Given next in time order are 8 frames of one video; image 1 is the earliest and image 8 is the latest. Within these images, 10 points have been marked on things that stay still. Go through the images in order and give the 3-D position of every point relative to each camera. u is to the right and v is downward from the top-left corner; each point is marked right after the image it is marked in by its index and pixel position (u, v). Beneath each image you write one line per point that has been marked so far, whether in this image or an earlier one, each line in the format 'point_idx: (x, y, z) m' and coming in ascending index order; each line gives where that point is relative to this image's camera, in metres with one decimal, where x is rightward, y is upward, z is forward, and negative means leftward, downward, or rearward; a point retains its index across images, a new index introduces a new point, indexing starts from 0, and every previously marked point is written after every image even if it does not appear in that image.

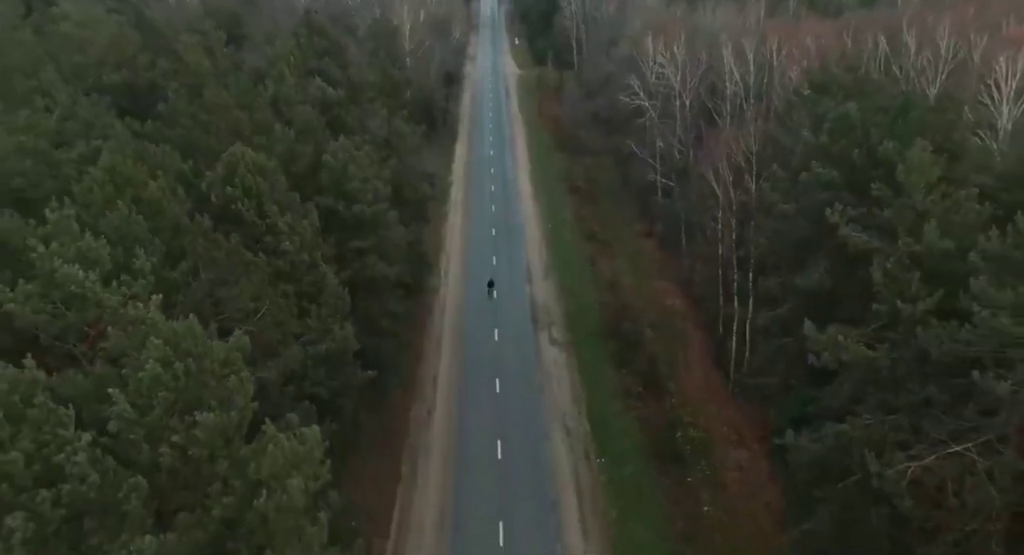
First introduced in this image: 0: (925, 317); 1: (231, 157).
0: (+9.0, -0.9, +15.5) m
1: (-7.0, +2.8, +17.3) m
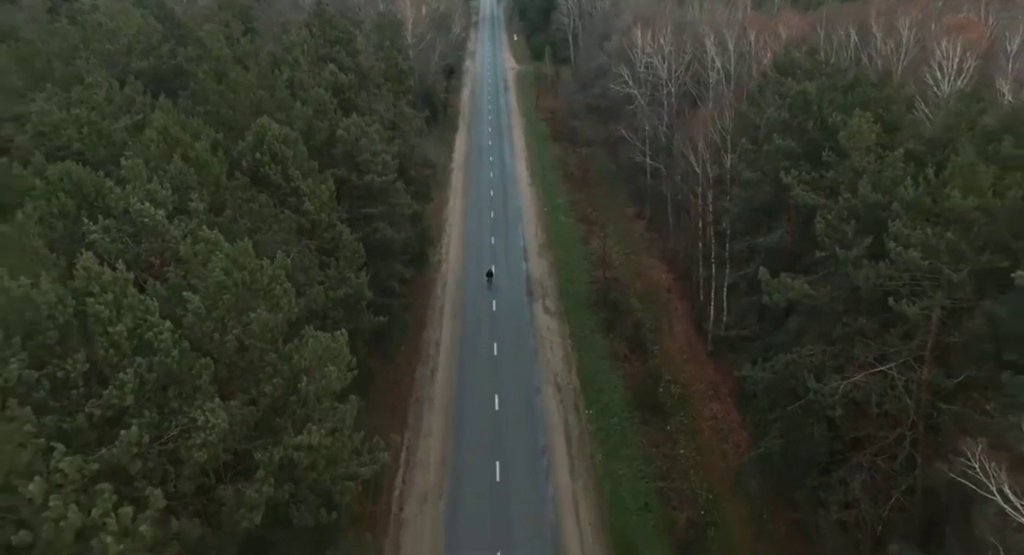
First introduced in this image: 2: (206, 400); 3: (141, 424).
0: (+8.8, +0.4, +18.2) m
1: (-7.2, +4.1, +20.0) m
2: (-5.2, -2.1, +12.0) m
3: (-5.6, -2.2, +10.9) m
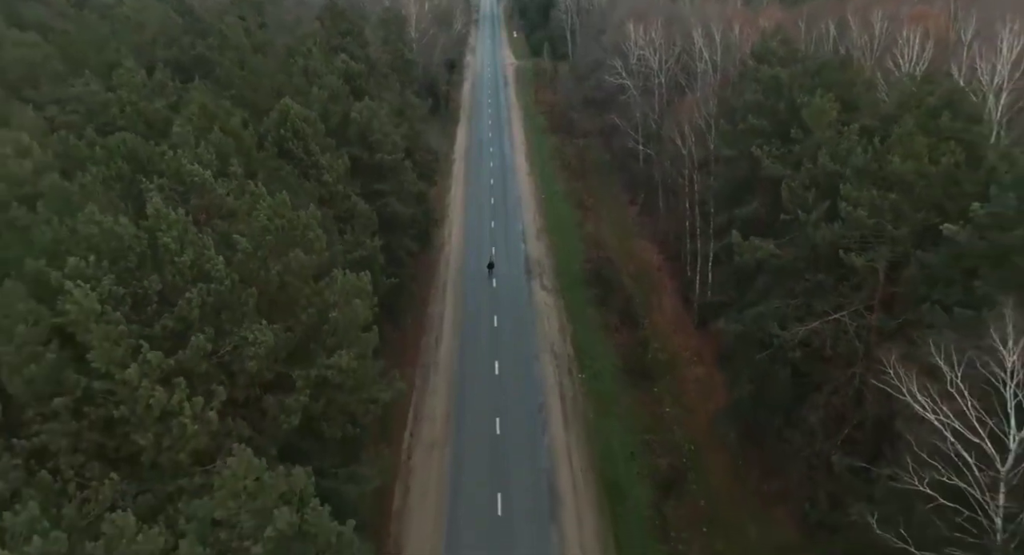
0: (+8.8, +1.6, +20.6) m
1: (-7.3, +5.3, +22.4) m
2: (-5.2, -0.9, +14.4) m
3: (-5.7, -1.1, +13.3) m
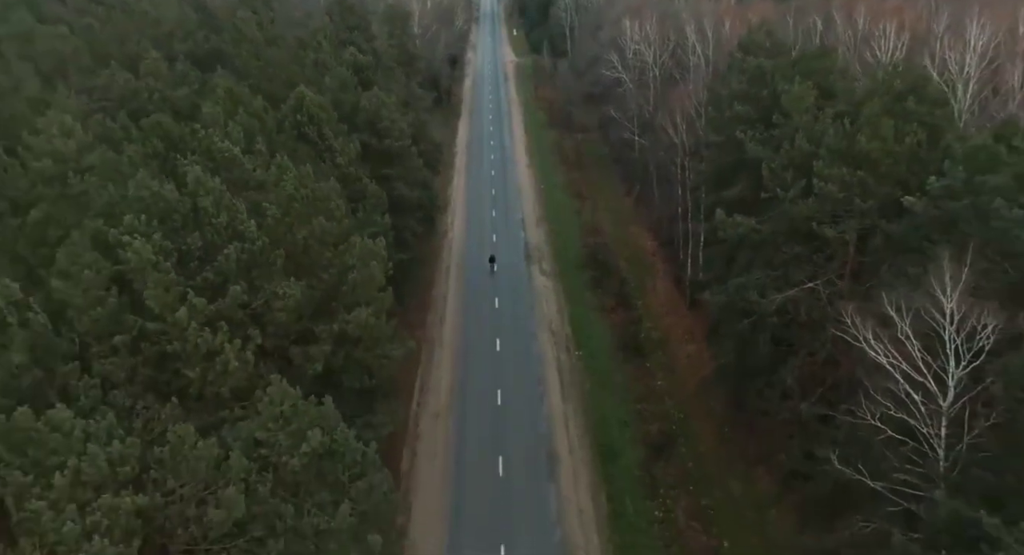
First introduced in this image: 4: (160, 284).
0: (+8.8, +2.5, +22.3) m
1: (-7.2, +6.2, +24.1) m
2: (-5.2, 0.0, +16.1) m
3: (-5.7, -0.2, +15.0) m
4: (-6.6, -0.2, +13.4) m
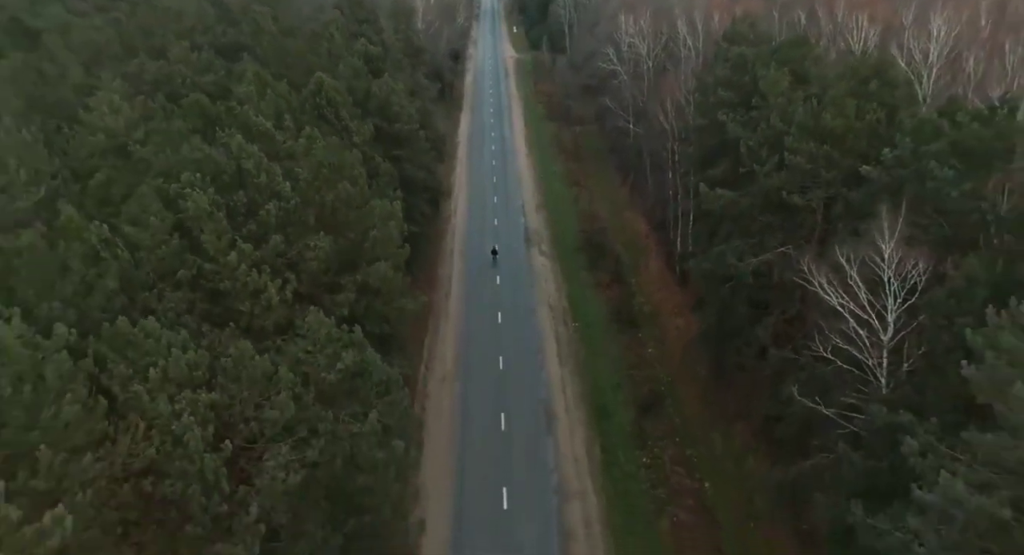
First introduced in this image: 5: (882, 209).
0: (+8.8, +3.7, +24.7) m
1: (-7.2, +7.4, +26.5) m
2: (-5.2, +1.1, +18.5) m
3: (-5.6, +0.9, +17.4) m
4: (-6.6, +1.0, +15.8) m
5: (+9.4, +1.9, +18.5) m
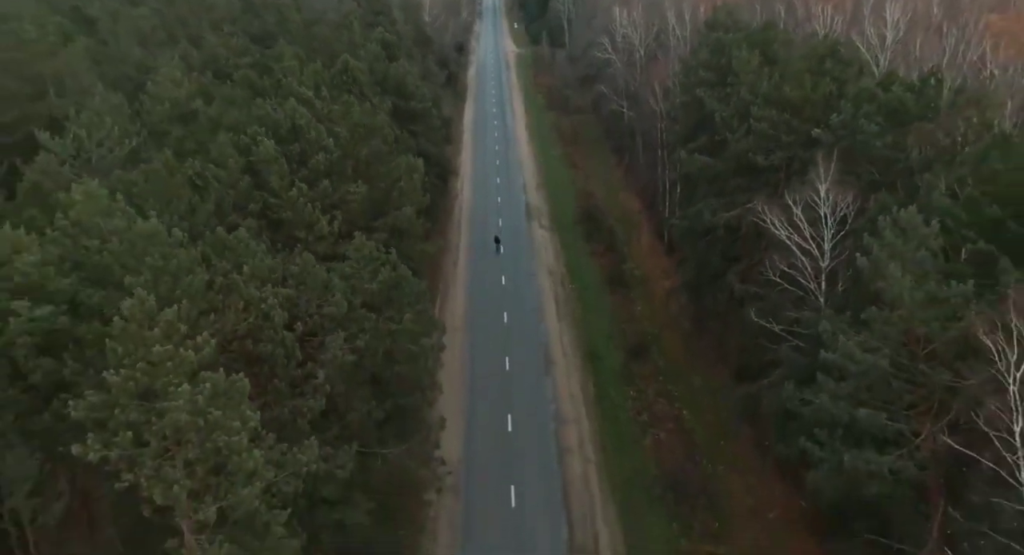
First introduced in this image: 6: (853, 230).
0: (+9.0, +5.5, +28.5) m
1: (-7.1, +9.2, +30.2) m
2: (-5.0, +3.0, +22.3) m
3: (-5.5, +2.8, +21.2) m
4: (-6.4, +2.8, +19.6) m
5: (+9.6, +3.8, +22.3) m
6: (+9.4, +1.3, +19.7) m
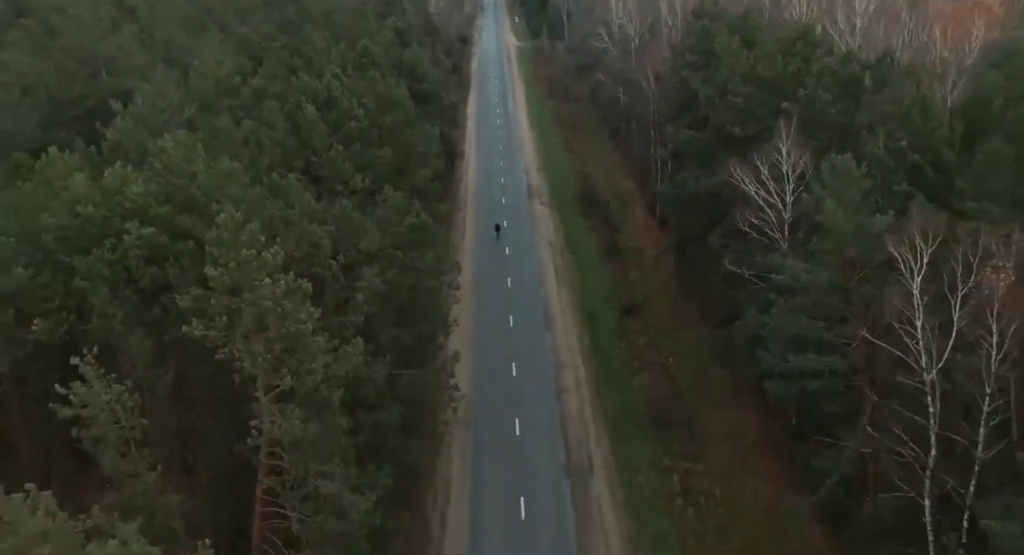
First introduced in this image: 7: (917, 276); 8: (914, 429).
0: (+9.2, +7.3, +31.8) m
1: (-6.9, +11.0, +33.6) m
2: (-4.9, +4.7, +25.6) m
3: (-5.3, +4.5, +24.5) m
4: (-6.3, +4.5, +22.9) m
5: (+9.7, +5.5, +25.6) m
6: (+9.6, +3.0, +23.0) m
7: (+9.0, 0.0, +15.9) m
8: (+9.3, -3.5, +16.5) m
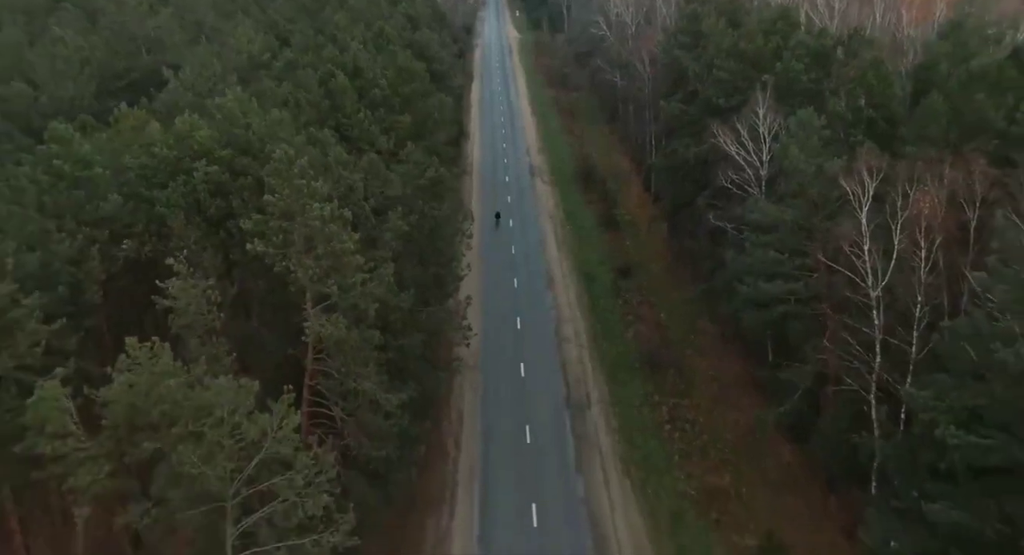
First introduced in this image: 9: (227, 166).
0: (+9.4, +9.2, +34.7) m
1: (-6.6, +12.9, +36.4) m
2: (-4.6, +6.6, +28.5) m
3: (-5.1, +6.3, +27.4) m
4: (-6.0, +6.4, +25.8) m
5: (+10.0, +7.4, +28.5) m
6: (+9.8, +4.9, +26.0) m
7: (+9.3, +1.9, +18.8) m
8: (+9.5, -1.6, +19.5) m
9: (-7.8, +3.0, +19.5) m
